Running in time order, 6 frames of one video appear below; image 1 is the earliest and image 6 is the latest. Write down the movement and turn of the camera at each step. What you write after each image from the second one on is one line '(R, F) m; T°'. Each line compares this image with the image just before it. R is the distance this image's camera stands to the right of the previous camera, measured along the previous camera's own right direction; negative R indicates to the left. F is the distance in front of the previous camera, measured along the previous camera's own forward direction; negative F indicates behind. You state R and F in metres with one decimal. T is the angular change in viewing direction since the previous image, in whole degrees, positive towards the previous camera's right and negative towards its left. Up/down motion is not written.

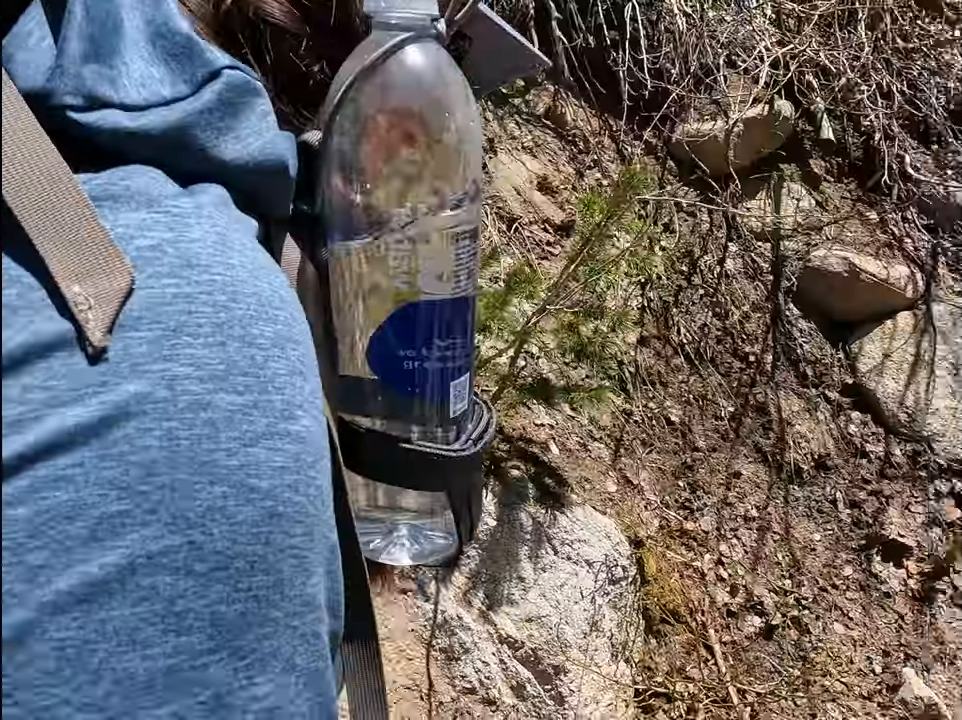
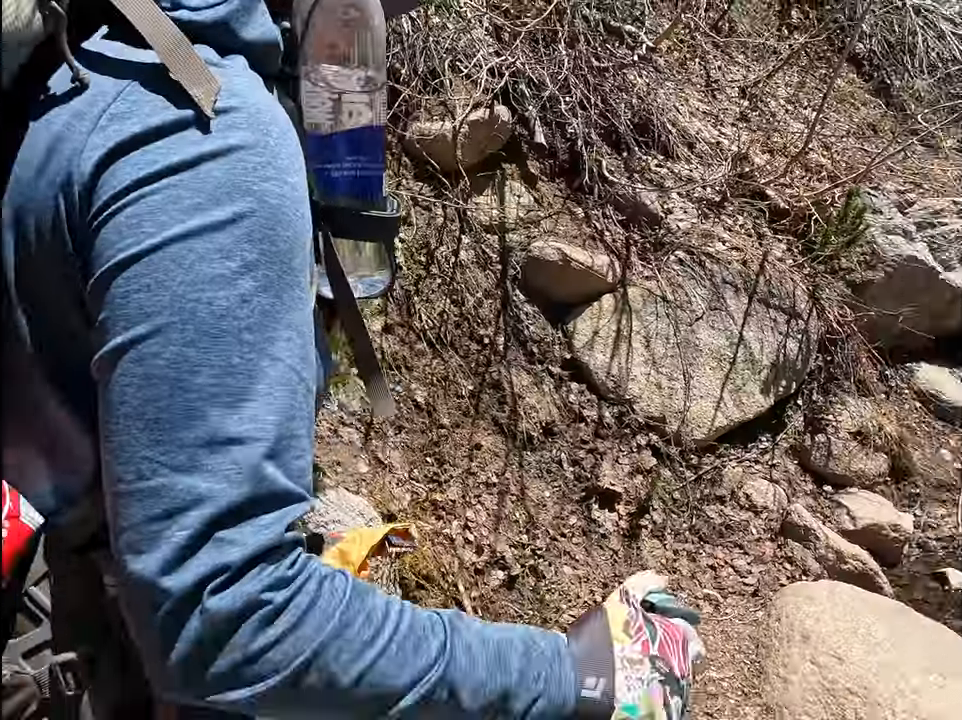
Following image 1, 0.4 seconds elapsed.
(0.0, -0.1) m; +19°
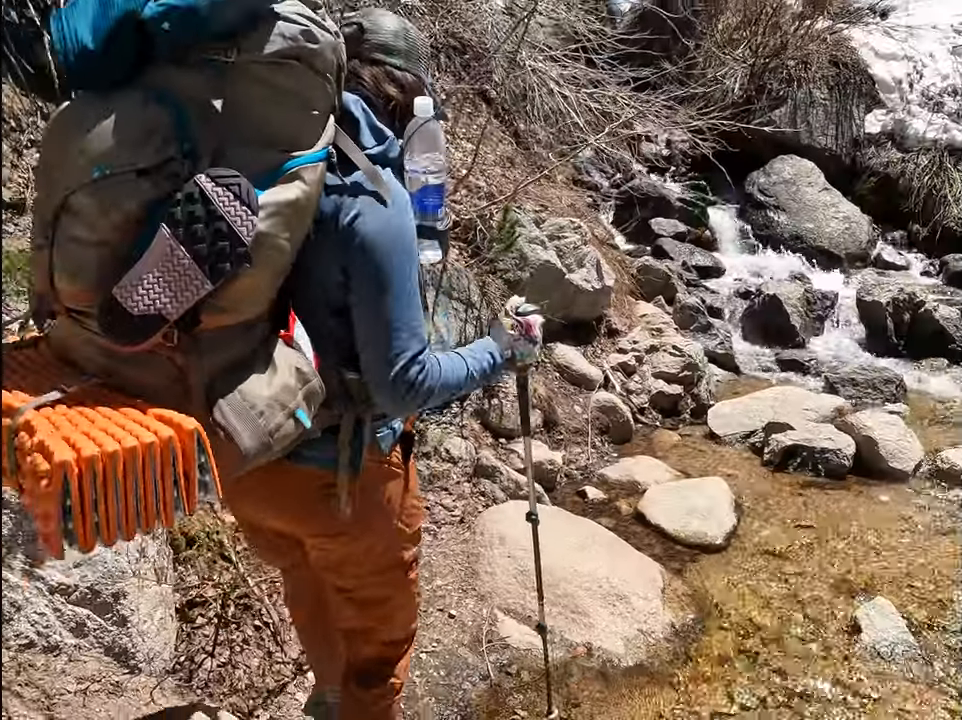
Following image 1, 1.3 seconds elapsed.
(-0.5, -0.5) m; +27°
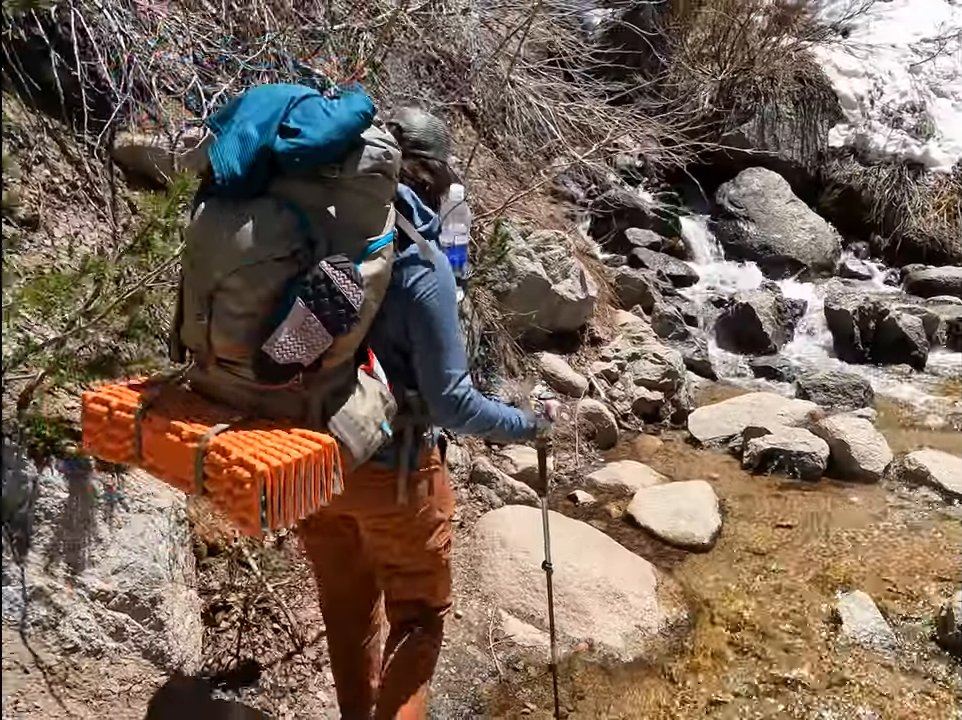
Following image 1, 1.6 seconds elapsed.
(-0.2, -0.2) m; +3°
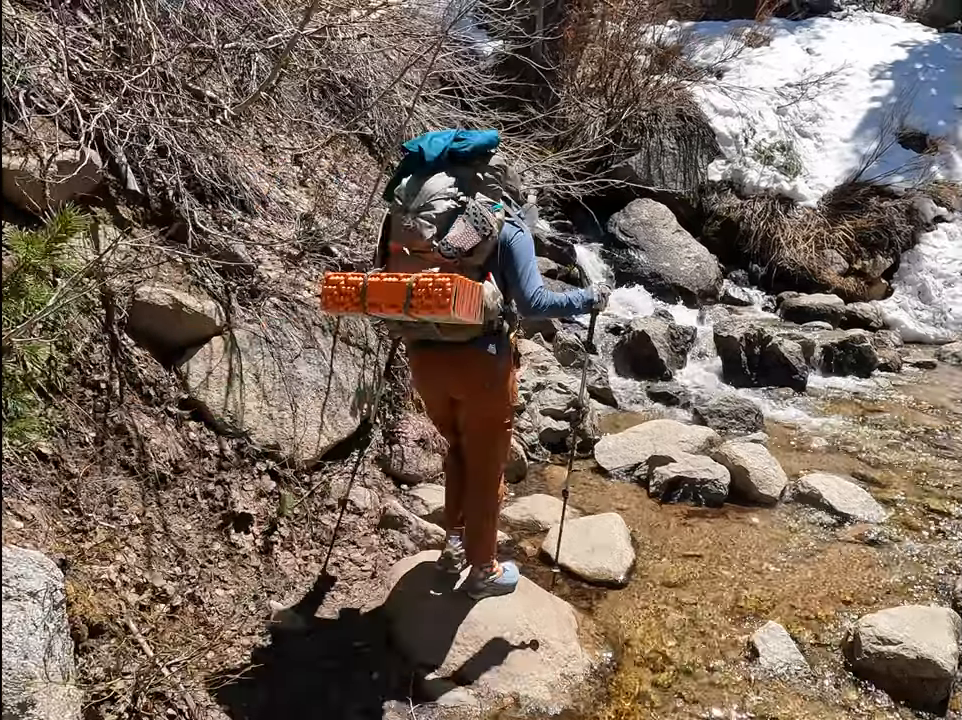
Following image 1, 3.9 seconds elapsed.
(-0.1, +0.2) m; +9°
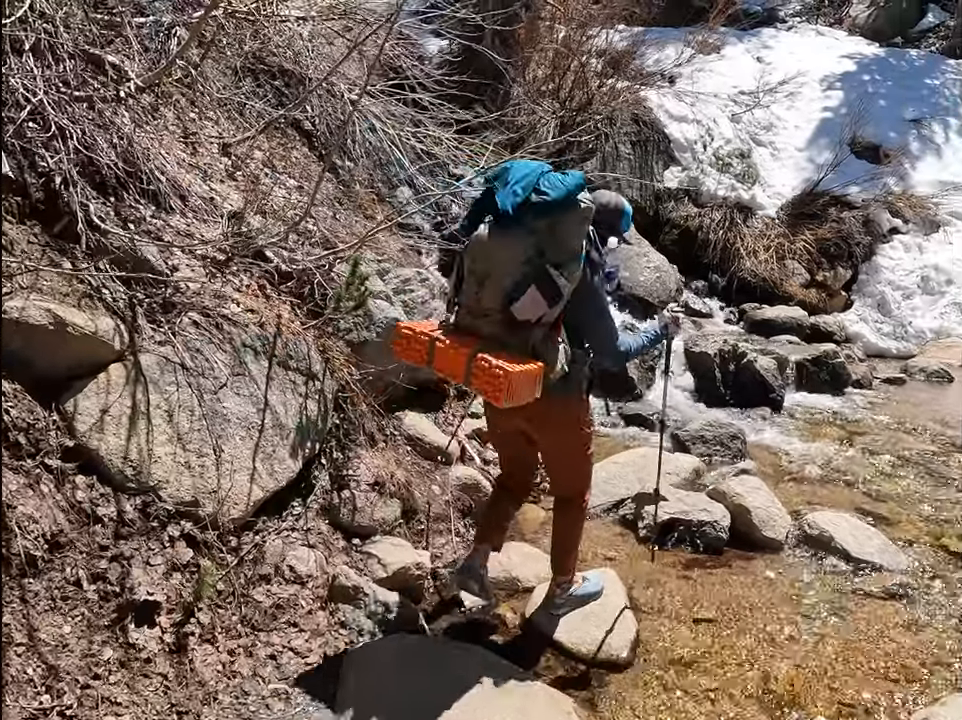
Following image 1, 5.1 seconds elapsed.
(-0.2, +0.9) m; +5°
